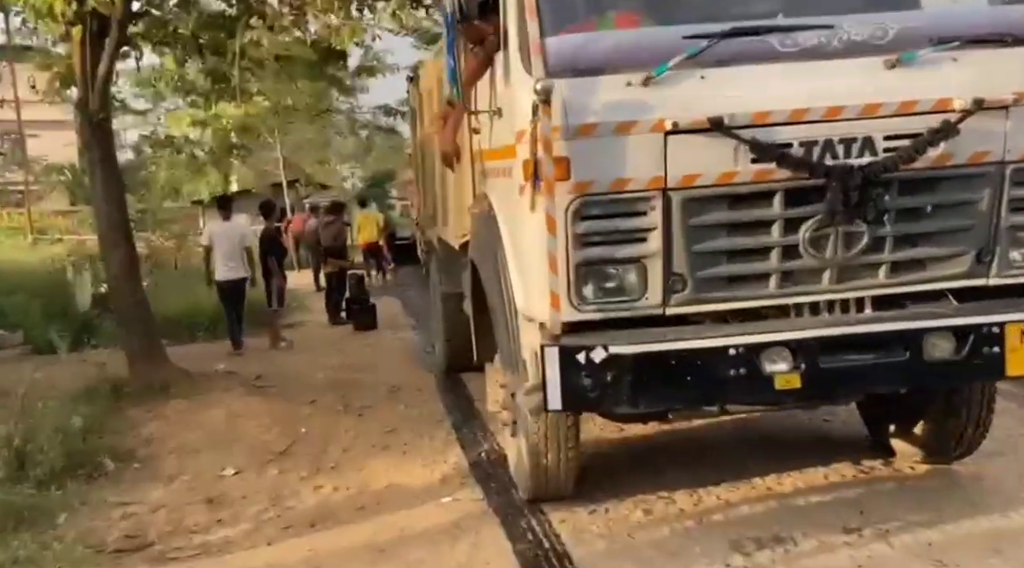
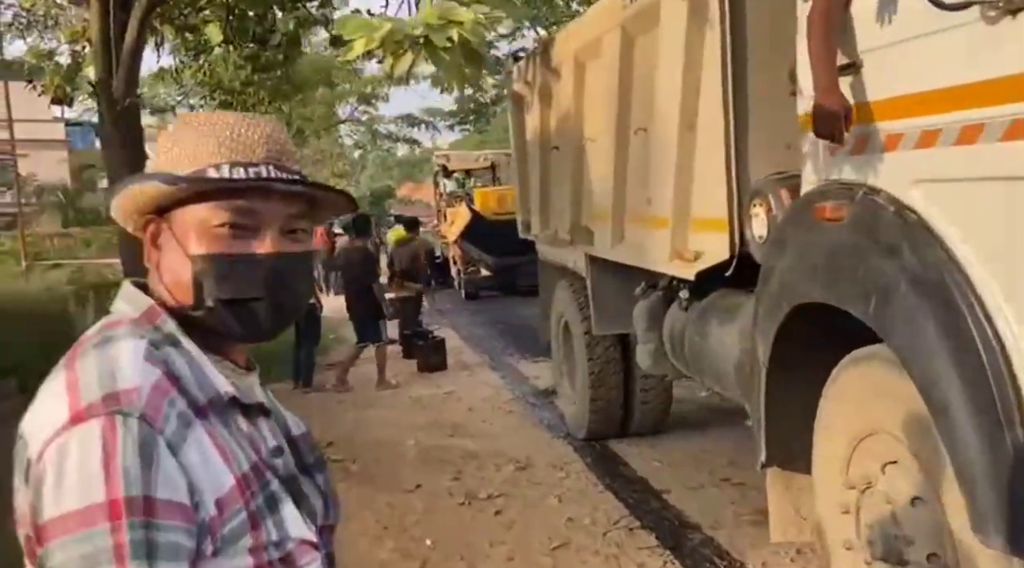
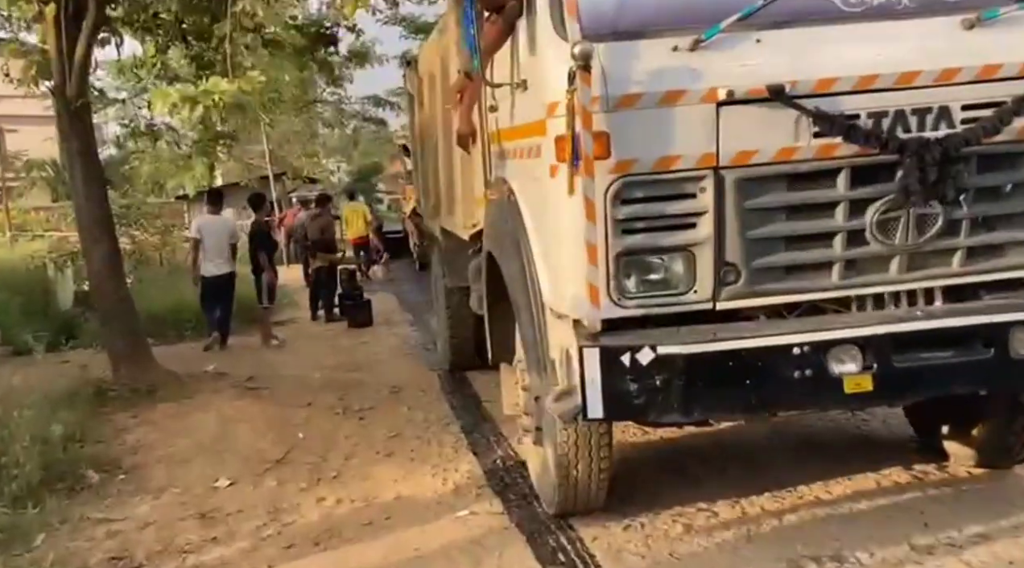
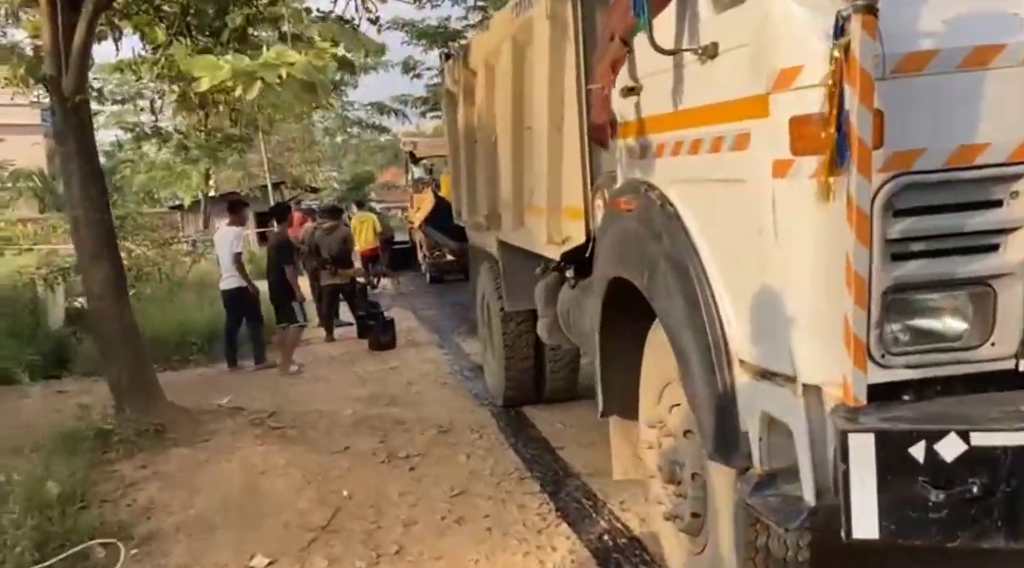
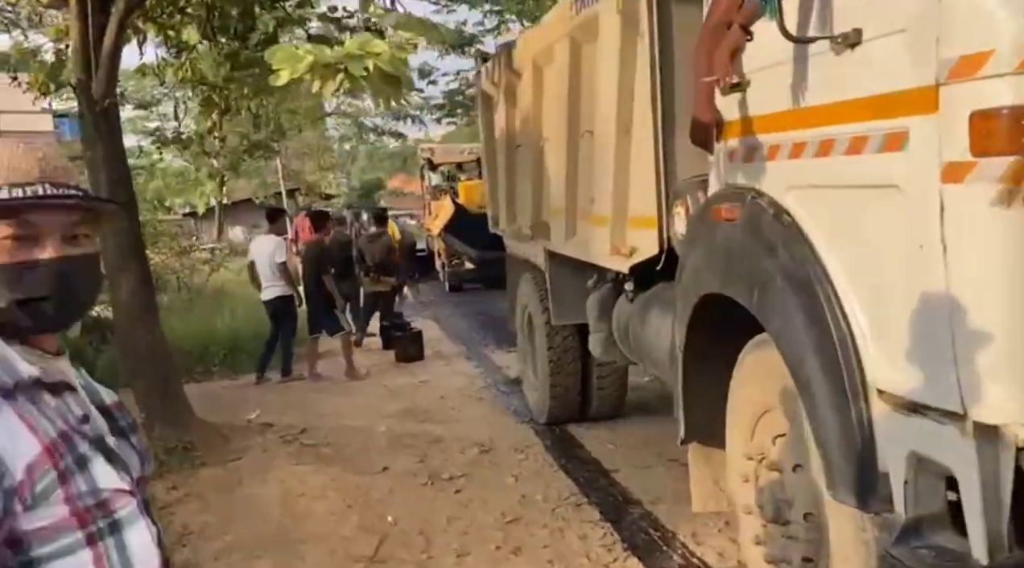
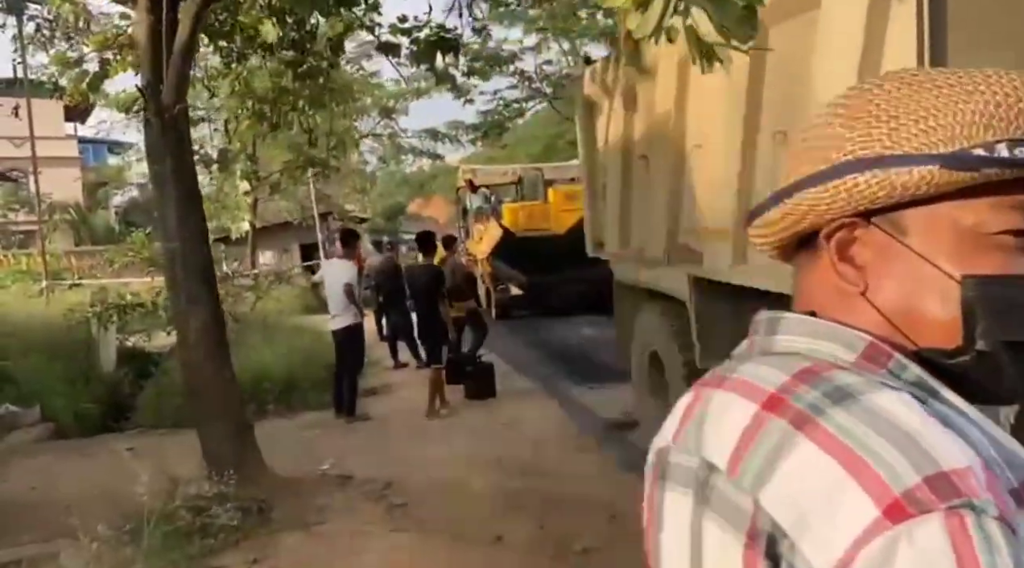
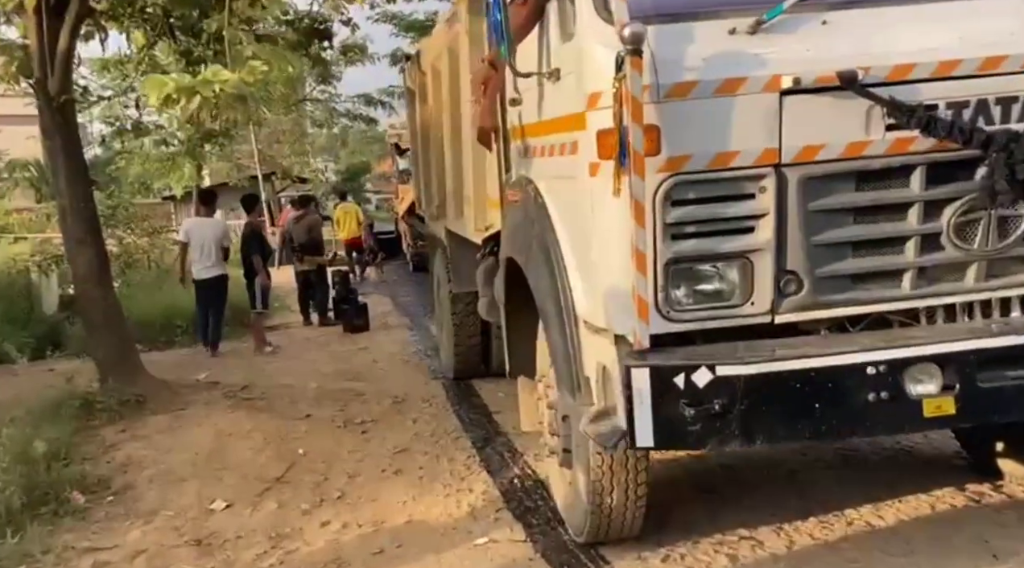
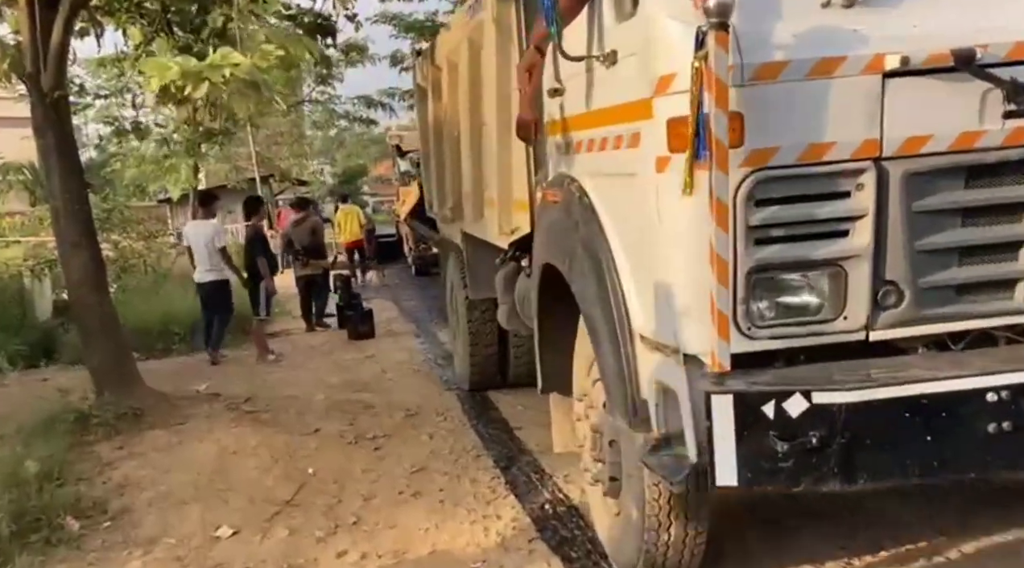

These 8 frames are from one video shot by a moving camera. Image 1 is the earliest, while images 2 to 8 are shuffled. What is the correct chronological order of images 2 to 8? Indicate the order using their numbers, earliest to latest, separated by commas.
3, 7, 8, 4, 5, 2, 6
